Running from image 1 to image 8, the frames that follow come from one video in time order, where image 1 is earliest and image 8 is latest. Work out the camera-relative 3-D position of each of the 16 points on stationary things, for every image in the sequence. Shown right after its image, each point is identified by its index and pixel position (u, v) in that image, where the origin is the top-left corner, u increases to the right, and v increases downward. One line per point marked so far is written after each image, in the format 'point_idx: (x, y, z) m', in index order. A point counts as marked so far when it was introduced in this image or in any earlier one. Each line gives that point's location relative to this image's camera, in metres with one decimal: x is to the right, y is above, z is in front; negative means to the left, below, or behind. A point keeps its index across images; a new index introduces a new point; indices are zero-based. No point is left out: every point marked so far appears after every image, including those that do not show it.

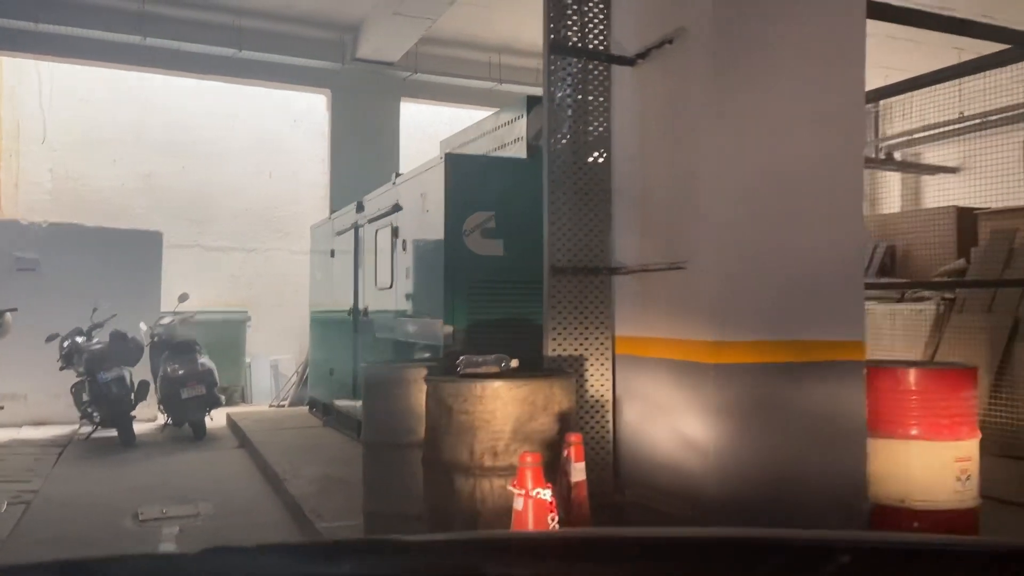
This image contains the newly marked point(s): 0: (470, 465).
0: (-0.1, -0.5, +2.3) m
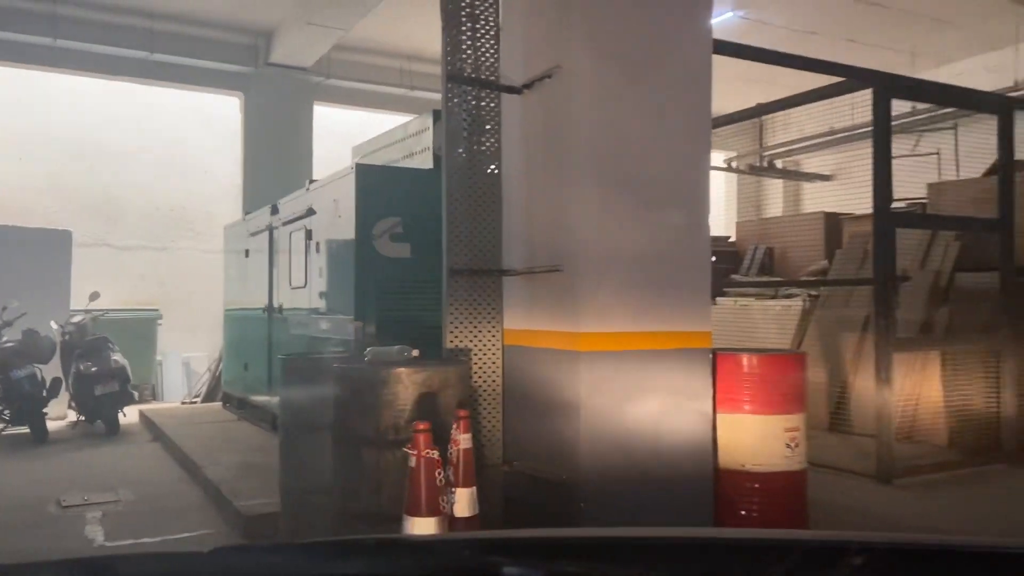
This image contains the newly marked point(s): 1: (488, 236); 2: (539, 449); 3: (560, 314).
0: (-0.5, -0.5, +2.7) m
1: (-0.1, +0.2, +3.5) m
2: (+0.1, -0.7, +3.4) m
3: (+0.2, -0.1, +3.2) m
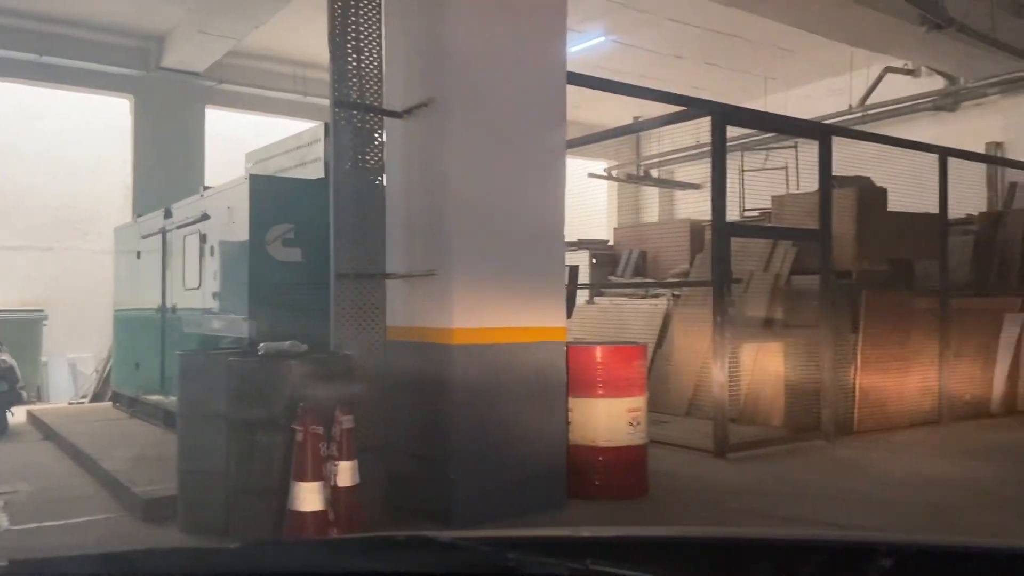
0: (-1.0, -0.5, +3.1) m
1: (-0.7, +0.2, +4.0) m
2: (-0.5, -0.7, +3.8) m
3: (-0.4, -0.1, +3.7) m
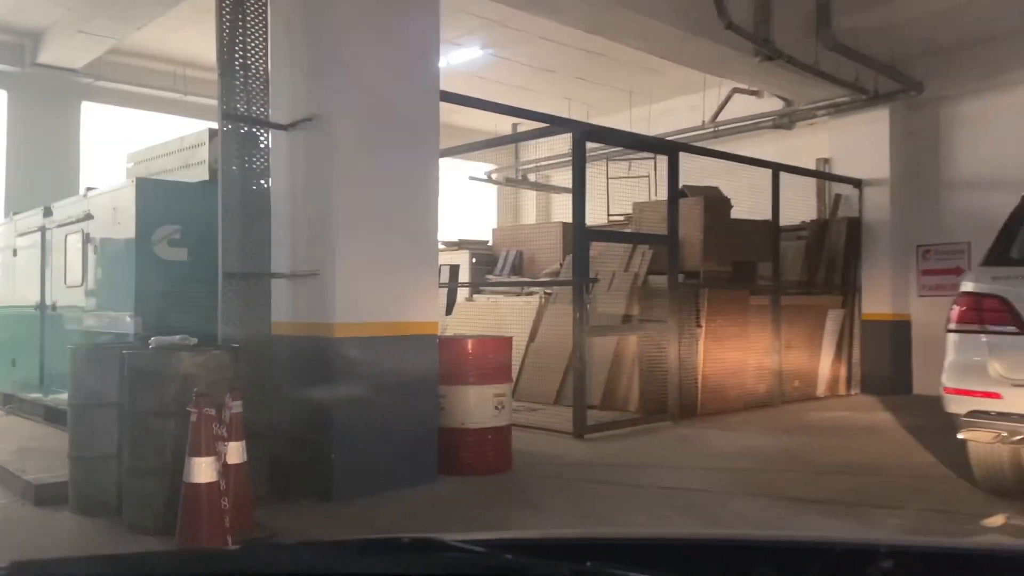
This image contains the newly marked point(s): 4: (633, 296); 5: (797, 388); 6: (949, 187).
0: (-1.5, -0.5, +3.4) m
1: (-1.4, +0.2, +4.3) m
2: (-1.1, -0.7, +4.2) m
3: (-1.0, -0.1, +4.1) m
4: (+1.1, -0.1, +7.0) m
5: (+2.8, -1.0, +7.9) m
6: (+4.5, +1.1, +8.2) m
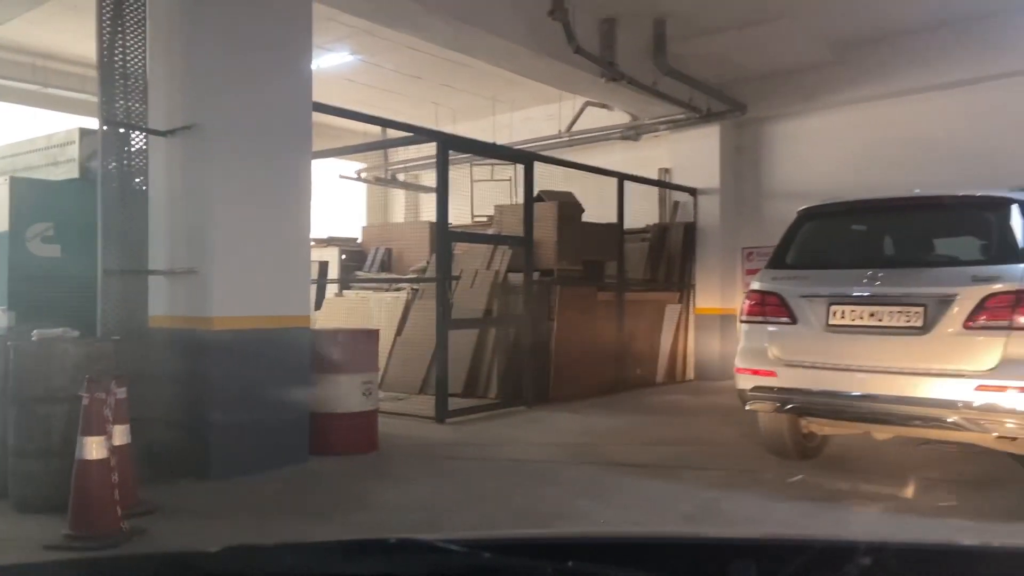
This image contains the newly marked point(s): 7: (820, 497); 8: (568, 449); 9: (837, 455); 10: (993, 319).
0: (-2.2, -0.5, +3.7) m
1: (-2.2, +0.3, +4.5) m
2: (-1.9, -0.7, +4.5) m
3: (-1.8, -0.1, +4.4) m
4: (-0.2, 0.0, +7.6) m
5: (+1.4, -1.0, +8.8) m
6: (+3.0, +1.1, +9.4) m
7: (+1.6, -1.1, +4.0) m
8: (+0.4, -1.1, +5.3) m
9: (+2.0, -1.0, +5.0) m
10: (+2.2, -0.1, +3.7) m
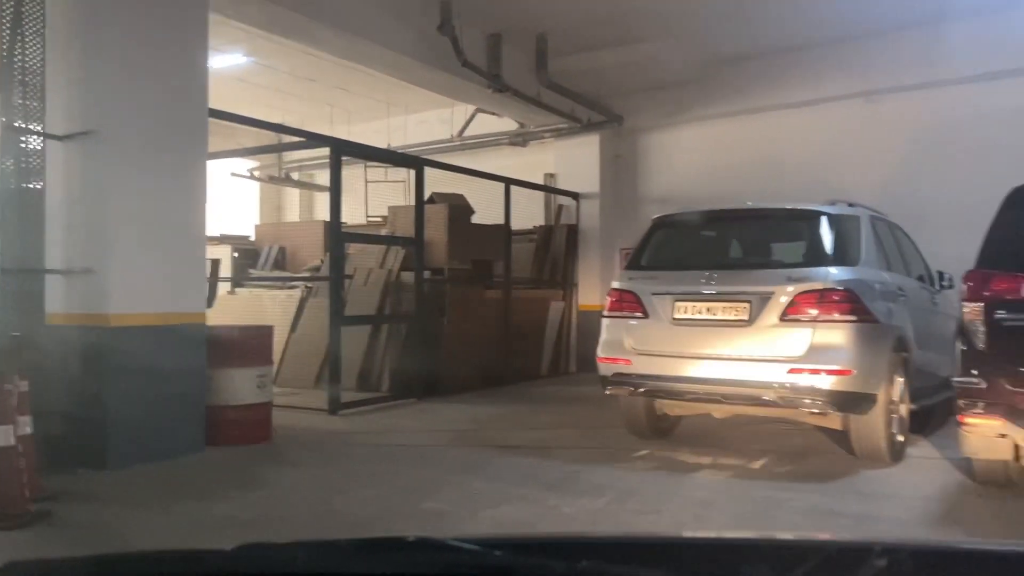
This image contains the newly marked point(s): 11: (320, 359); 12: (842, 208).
0: (-2.7, -0.5, +3.8) m
1: (-2.8, +0.3, +4.7) m
2: (-2.6, -0.7, +4.7) m
3: (-2.4, -0.1, +4.6) m
4: (-1.3, 0.0, +8.0) m
5: (+0.1, -0.9, +9.4) m
6: (+1.7, +1.1, +10.2) m
7: (+0.9, -1.1, +4.7) m
8: (-0.4, -1.1, +5.8) m
9: (+1.2, -1.0, +5.7) m
10: (+1.6, -0.1, +4.4) m
11: (-2.0, -0.7, +8.4) m
12: (+2.1, +0.5, +5.0) m
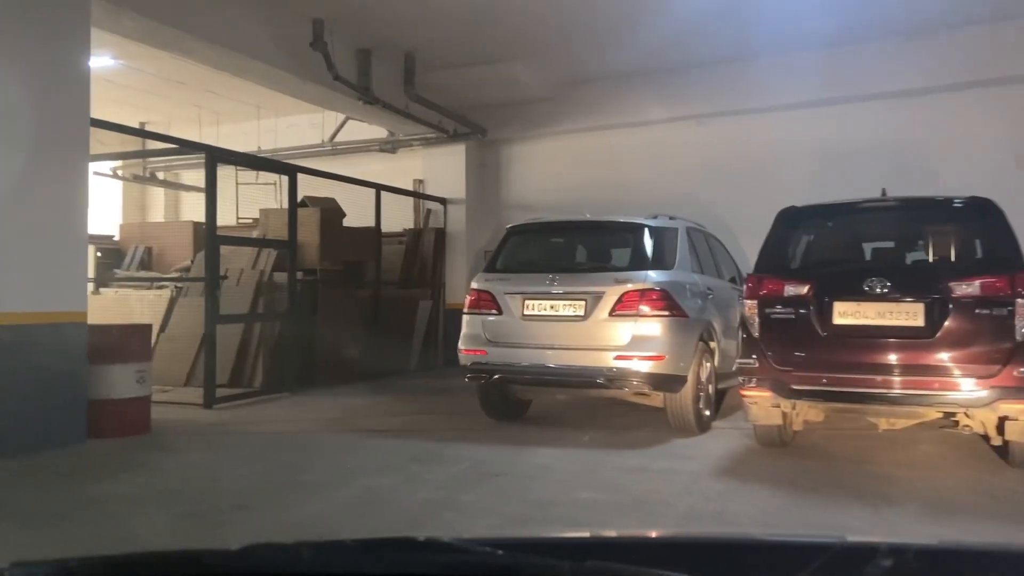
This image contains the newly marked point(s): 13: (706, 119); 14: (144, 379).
0: (-3.4, -0.5, +4.0) m
1: (-3.7, +0.3, +4.9) m
2: (-3.4, -0.7, +4.9) m
3: (-3.3, -0.1, +4.8) m
4: (-2.7, 0.0, +8.4) m
5: (-1.5, -0.9, +10.0) m
6: (-0.1, +1.1, +11.0) m
7: (0.0, -1.1, +5.4) m
8: (-1.5, -1.1, +6.3) m
9: (+0.2, -1.0, +6.5) m
10: (+0.8, -0.1, +5.3) m
11: (-3.5, -0.8, +8.6) m
12: (+1.1, +0.5, +6.0) m
13: (+2.3, +2.1, +9.6) m
14: (-2.7, -0.7, +5.8) m
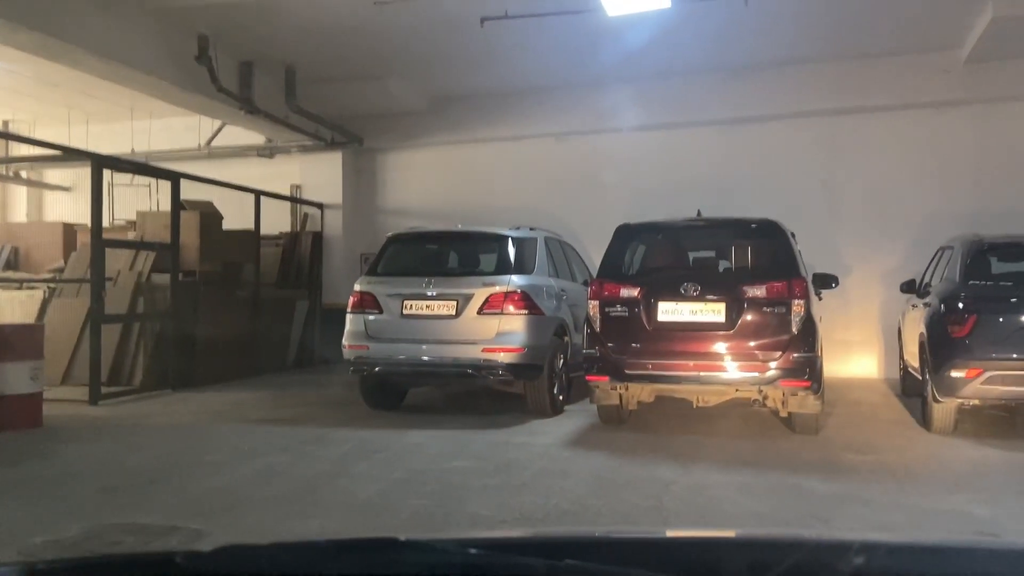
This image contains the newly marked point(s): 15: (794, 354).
0: (-4.1, -0.5, +4.2) m
1: (-4.5, +0.3, +5.0) m
2: (-4.2, -0.7, +5.1) m
3: (-4.1, -0.1, +5.1) m
4: (-4.1, 0.0, +8.6) m
5: (-3.1, -1.0, +10.4) m
6: (-1.9, +1.1, +11.6) m
7: (-0.9, -1.1, +6.2) m
8: (-2.5, -1.1, +6.8) m
9: (-0.9, -1.1, +7.2) m
10: (-0.1, -0.2, +6.2) m
11: (-4.9, -0.8, +8.8) m
12: (+0.1, +0.5, +6.9) m
13: (+0.7, +2.0, +10.7) m
14: (-3.7, -0.7, +6.1) m
15: (+1.9, -0.4, +5.3) m
